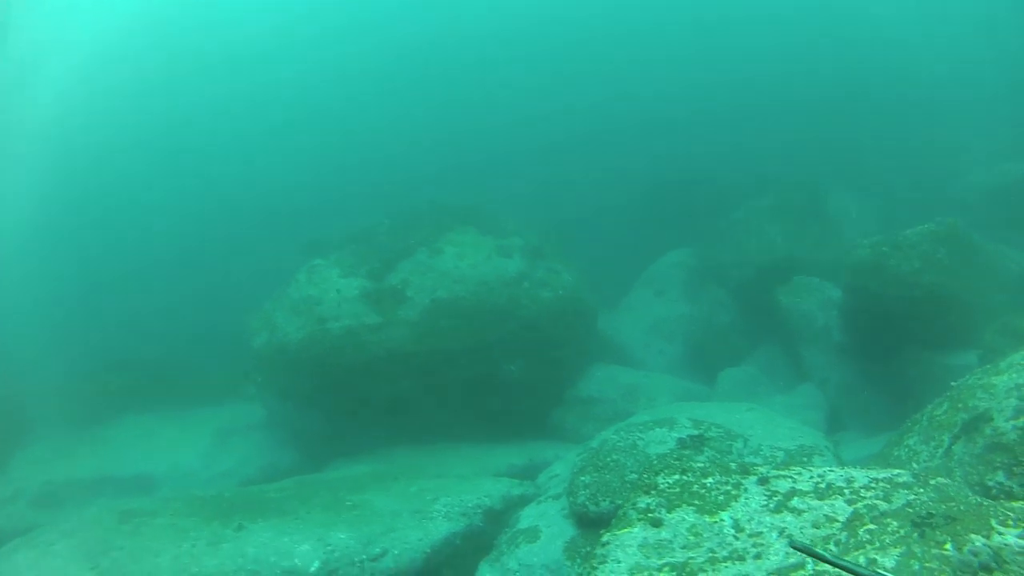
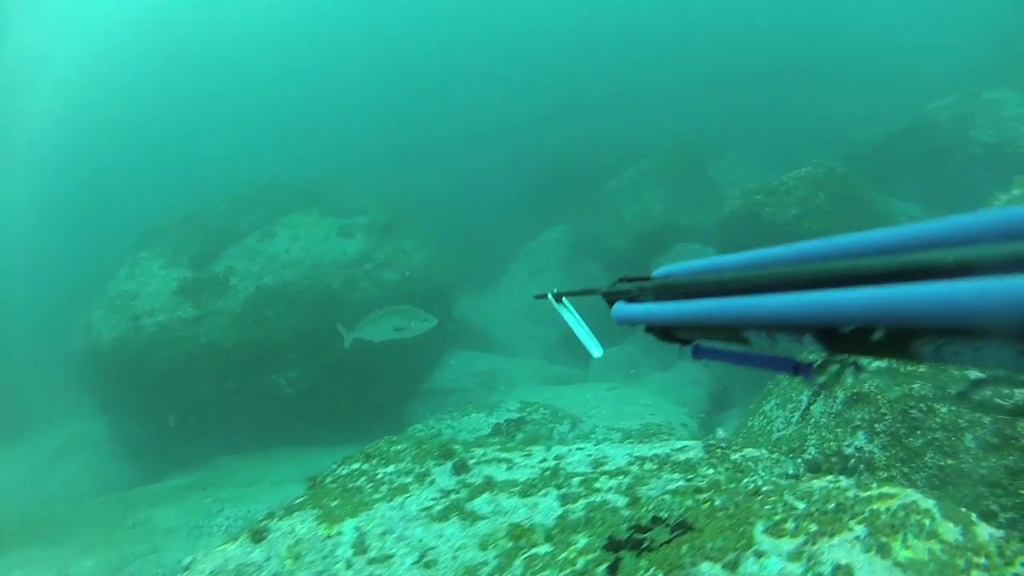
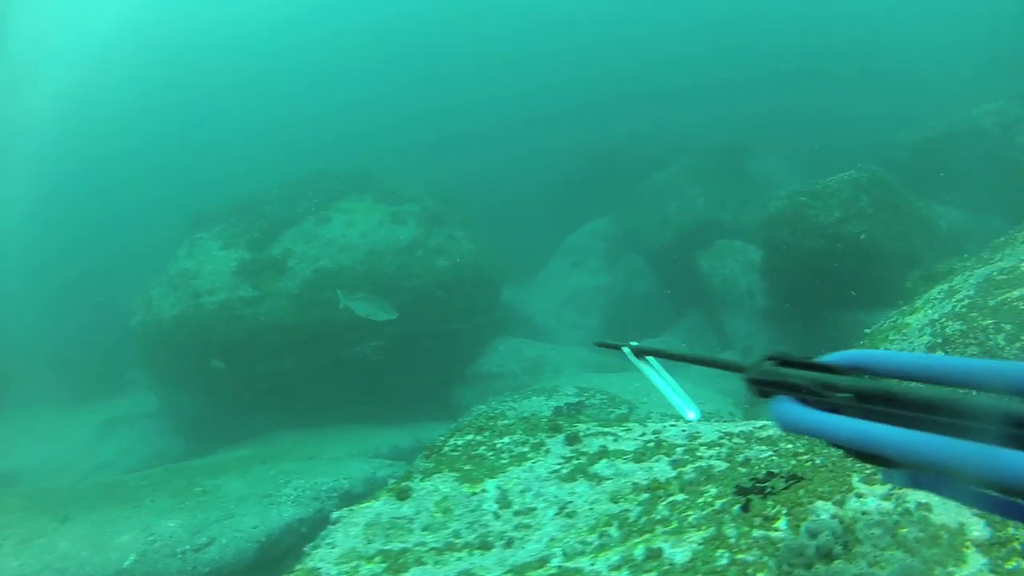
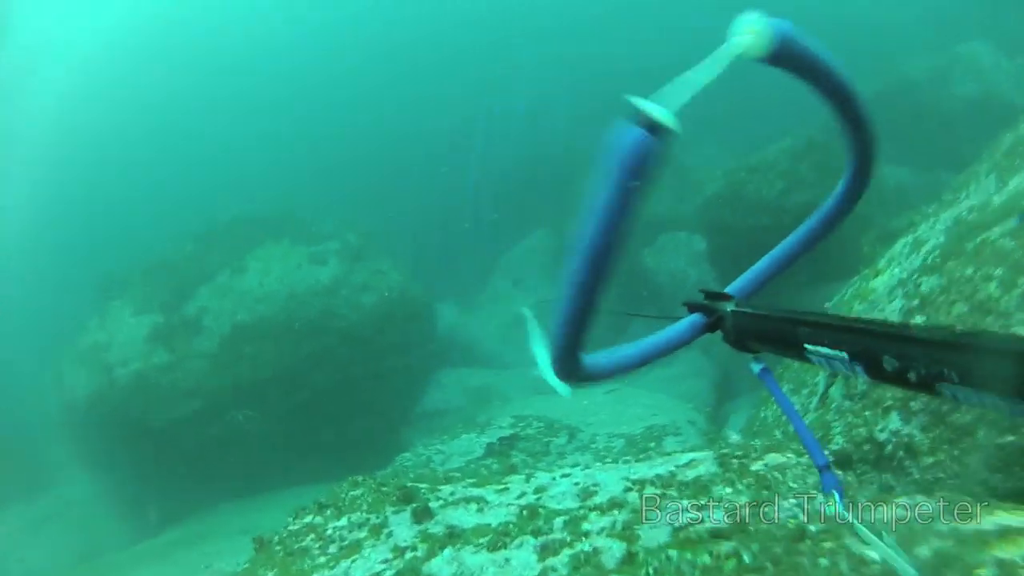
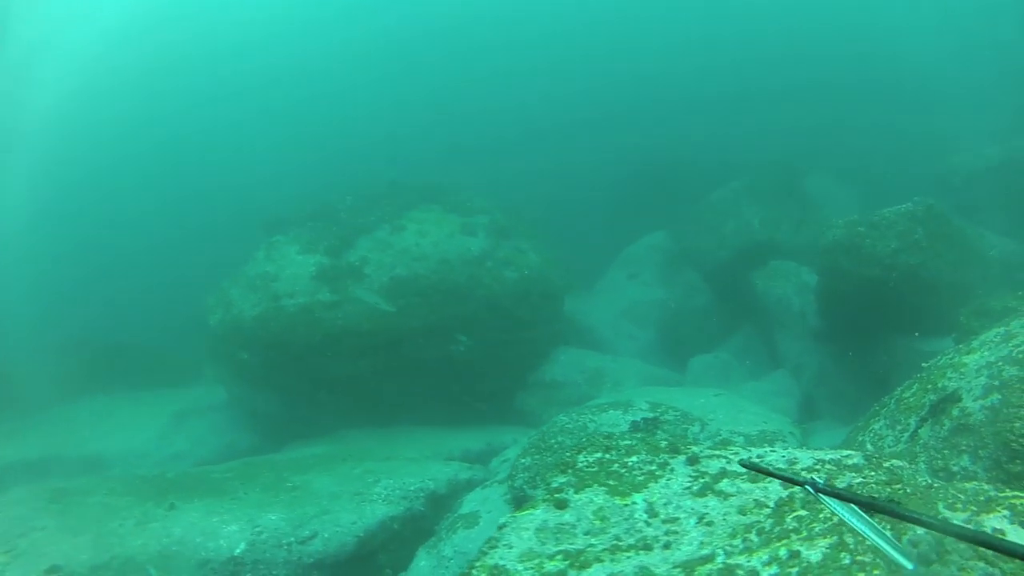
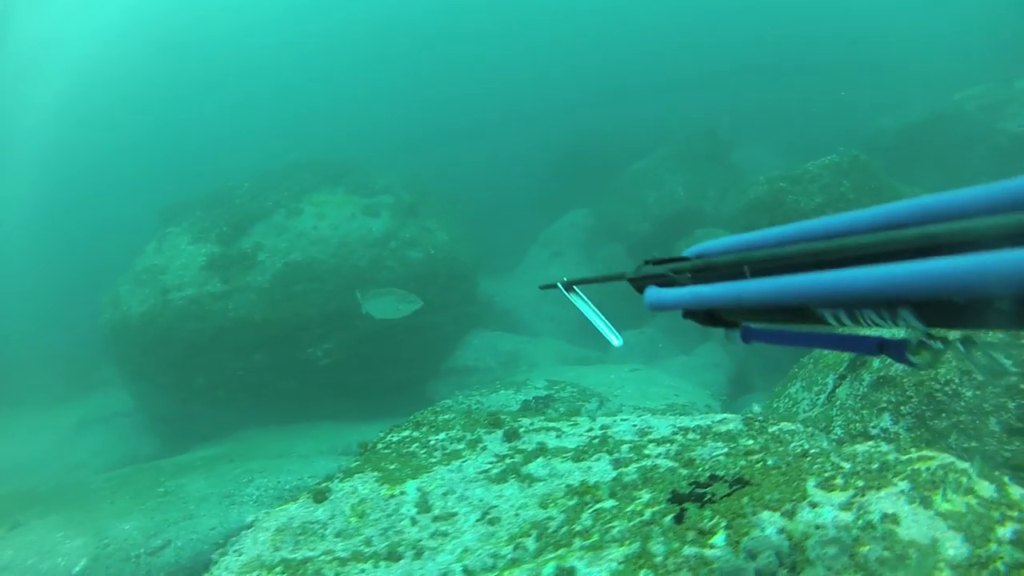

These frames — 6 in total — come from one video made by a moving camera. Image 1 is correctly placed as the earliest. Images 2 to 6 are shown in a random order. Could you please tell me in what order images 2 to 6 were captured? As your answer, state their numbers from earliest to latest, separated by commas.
5, 3, 6, 2, 4
